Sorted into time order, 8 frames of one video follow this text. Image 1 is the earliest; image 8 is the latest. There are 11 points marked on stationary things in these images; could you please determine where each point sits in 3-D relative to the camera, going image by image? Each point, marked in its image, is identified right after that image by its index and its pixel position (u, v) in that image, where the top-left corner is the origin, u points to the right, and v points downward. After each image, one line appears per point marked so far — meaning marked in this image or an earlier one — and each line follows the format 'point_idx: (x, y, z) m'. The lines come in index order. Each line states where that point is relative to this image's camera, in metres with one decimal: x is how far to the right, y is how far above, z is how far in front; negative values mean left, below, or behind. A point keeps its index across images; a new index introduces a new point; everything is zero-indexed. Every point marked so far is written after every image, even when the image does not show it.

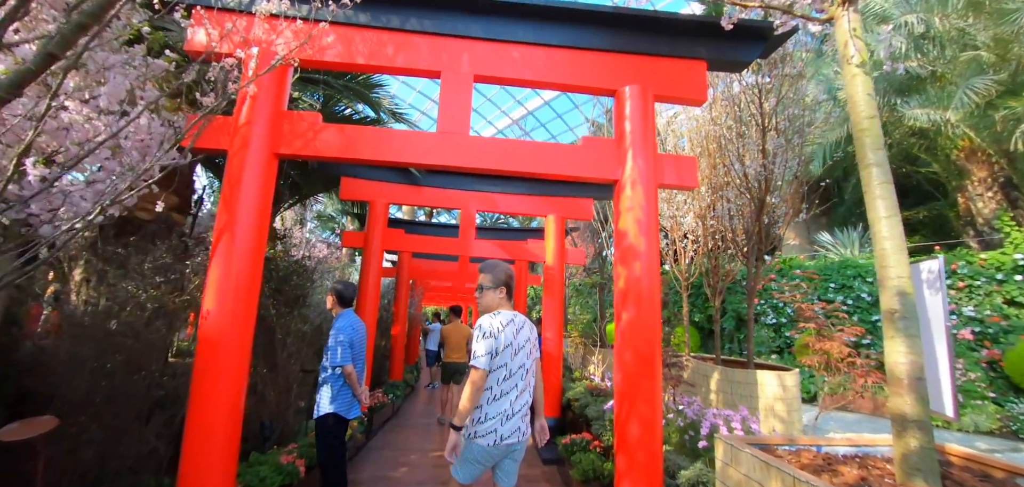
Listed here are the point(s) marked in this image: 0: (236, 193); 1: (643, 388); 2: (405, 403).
0: (-1.5, +0.3, +2.5) m
1: (+0.7, -0.8, +2.4) m
2: (-1.7, -2.6, +7.3) m
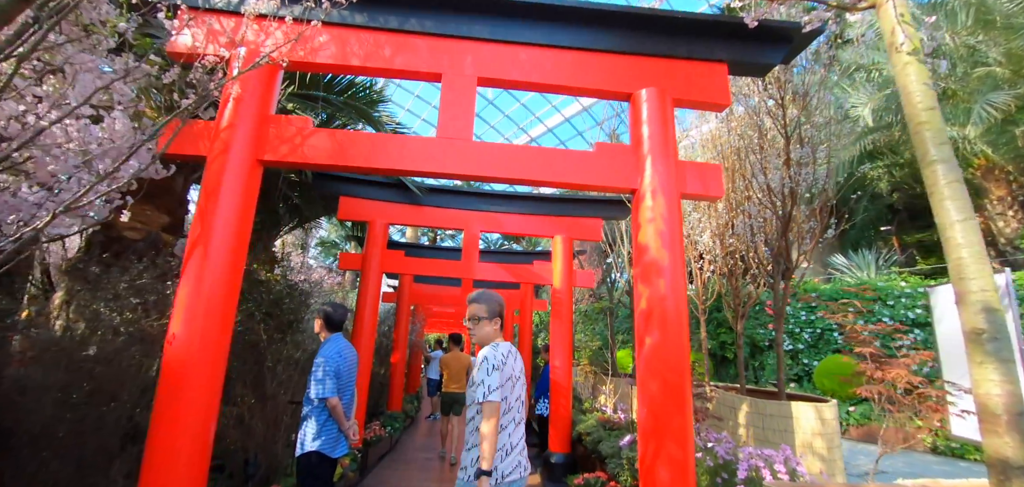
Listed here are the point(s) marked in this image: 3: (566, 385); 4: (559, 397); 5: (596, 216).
0: (-1.5, +0.2, +2.2) m
1: (+0.8, -0.9, +2.1) m
2: (-1.6, -3.0, +6.8) m
3: (+0.6, -1.5, +4.9) m
4: (+0.5, -1.7, +4.9) m
5: (+1.0, +0.3, +5.4) m
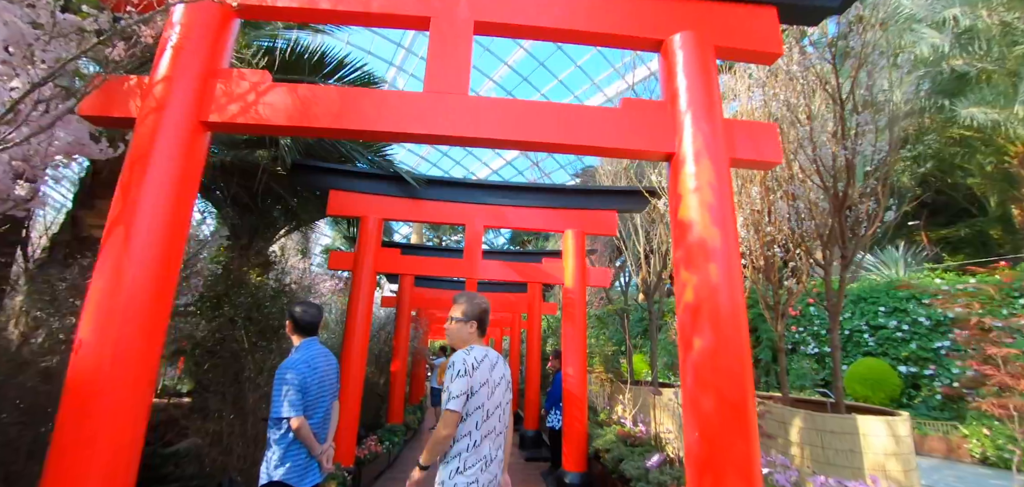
0: (-1.4, +0.3, +1.7) m
1: (+0.8, -0.7, +1.6) m
2: (-1.5, -3.0, +6.3) m
3: (+0.7, -1.5, +4.4) m
4: (+0.6, -1.6, +4.4) m
5: (+1.1, +0.4, +4.9) m
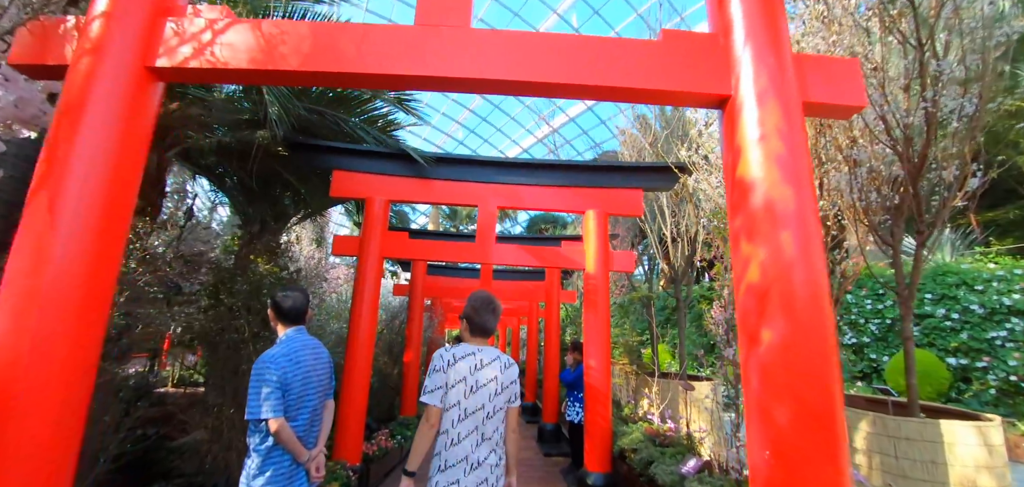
0: (-1.4, +0.4, +1.4) m
1: (+0.8, -0.6, +1.2) m
2: (-1.3, -2.8, +6.1) m
3: (+0.8, -1.3, +4.0) m
4: (+0.8, -1.5, +4.0) m
5: (+1.2, +0.6, +4.5) m
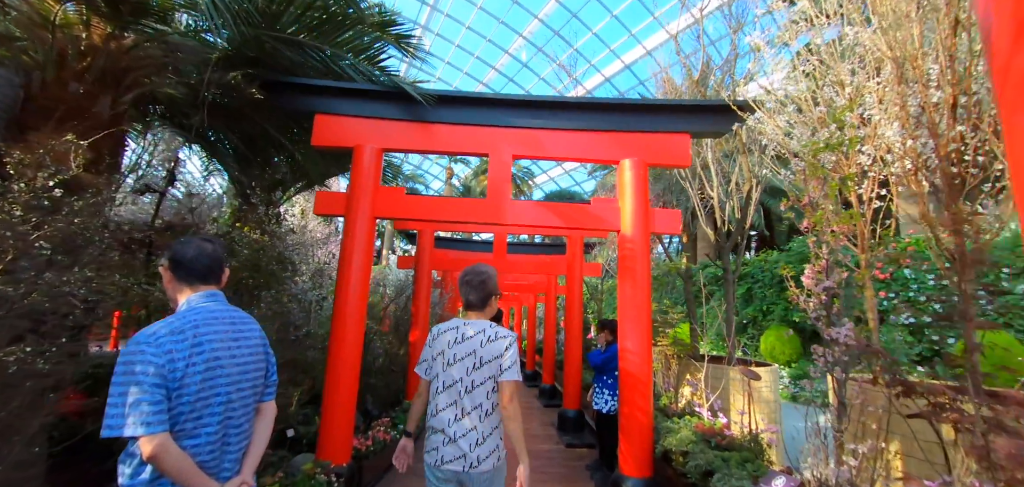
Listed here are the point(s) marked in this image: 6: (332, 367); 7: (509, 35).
0: (-1.4, +0.6, +0.7) m
1: (+0.9, -0.4, +0.4) m
2: (-1.1, -2.3, +5.5) m
3: (+1.0, -1.0, +3.3) m
4: (+0.9, -1.1, +3.3) m
5: (+1.4, +0.9, +3.7) m
6: (-1.3, -0.9, +3.3) m
7: (-0.1, +6.1, +13.3) m
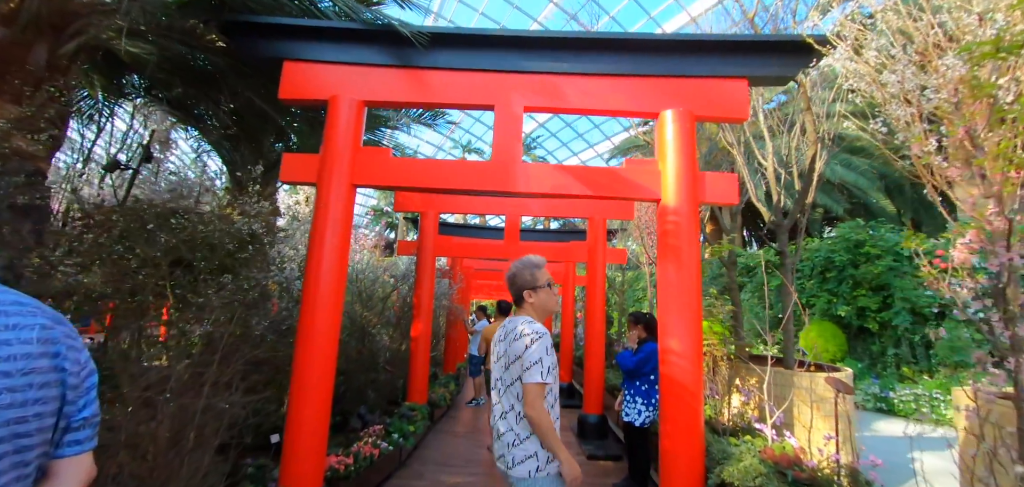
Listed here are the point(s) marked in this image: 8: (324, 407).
0: (-1.4, +0.7, 0.0) m
1: (+0.8, -0.3, -0.3) m
2: (-0.9, -2.1, +4.9) m
3: (+1.0, -0.8, +2.5) m
4: (+1.0, -1.0, +2.6) m
5: (+1.5, +1.1, +2.9) m
6: (-1.3, -0.7, +2.7) m
7: (+0.3, +6.4, +12.5) m
8: (-1.1, -1.0, +2.7) m
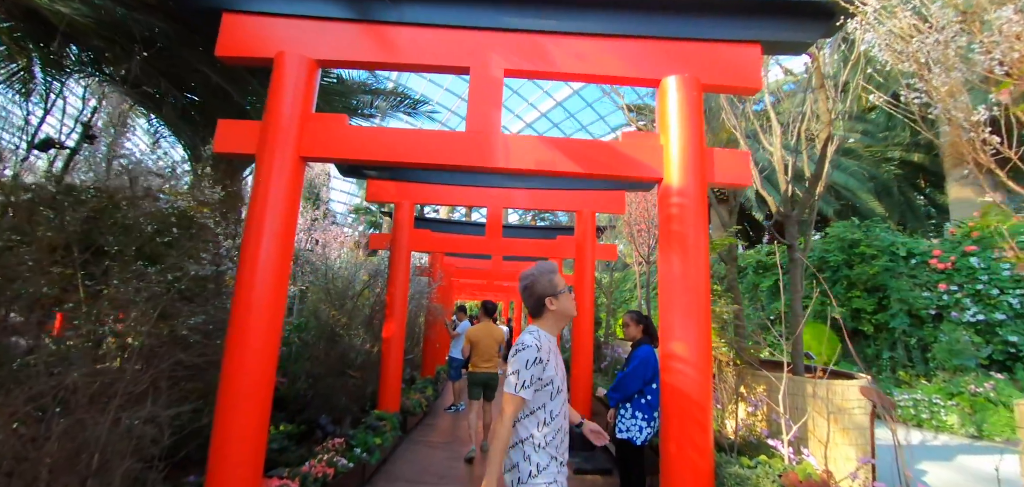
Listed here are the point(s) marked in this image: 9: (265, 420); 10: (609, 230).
0: (-1.4, +0.8, -0.4) m
1: (+0.8, -0.2, -0.7) m
2: (-1.1, -2.1, +4.4) m
3: (+0.9, -0.7, +2.1) m
4: (+0.8, -0.9, +2.2) m
5: (+1.4, +1.2, +2.5) m
6: (-1.4, -0.7, +2.2) m
7: (0.0, +6.4, +12.1) m
8: (-1.3, -0.9, +2.2) m
9: (-1.3, -0.9, +2.3) m
10: (+1.9, +0.3, +8.7) m
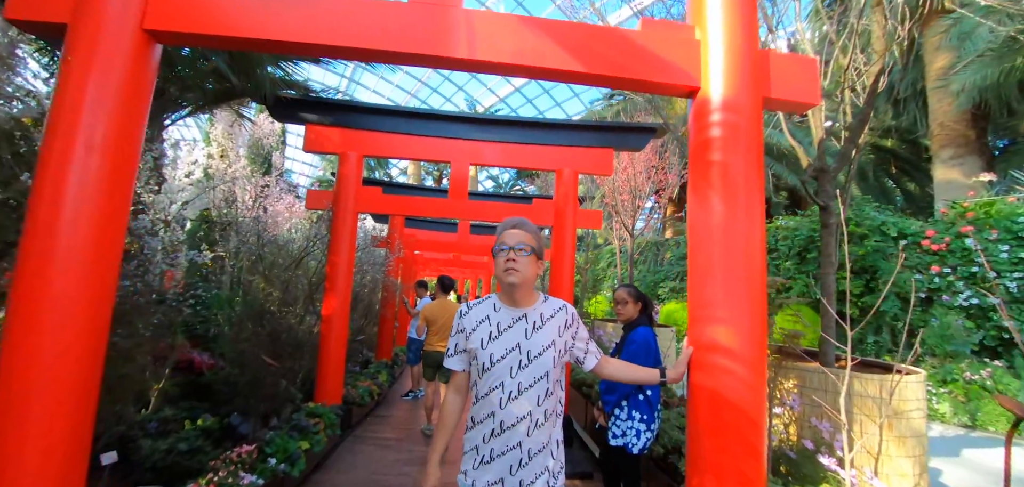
0: (-1.3, +1.0, -1.3) m
1: (+0.9, -0.1, -1.4) m
2: (-1.4, -1.7, +3.6) m
3: (+0.8, -0.5, +1.5) m
4: (+0.7, -0.7, +1.5) m
5: (+1.2, +1.4, +1.8) m
6: (-1.5, -0.4, +1.4) m
7: (-0.6, +7.1, +11.0) m
8: (-1.4, -0.6, +1.4) m
9: (-1.4, -0.6, +1.5) m
10: (+1.4, +0.7, +8.0) m
